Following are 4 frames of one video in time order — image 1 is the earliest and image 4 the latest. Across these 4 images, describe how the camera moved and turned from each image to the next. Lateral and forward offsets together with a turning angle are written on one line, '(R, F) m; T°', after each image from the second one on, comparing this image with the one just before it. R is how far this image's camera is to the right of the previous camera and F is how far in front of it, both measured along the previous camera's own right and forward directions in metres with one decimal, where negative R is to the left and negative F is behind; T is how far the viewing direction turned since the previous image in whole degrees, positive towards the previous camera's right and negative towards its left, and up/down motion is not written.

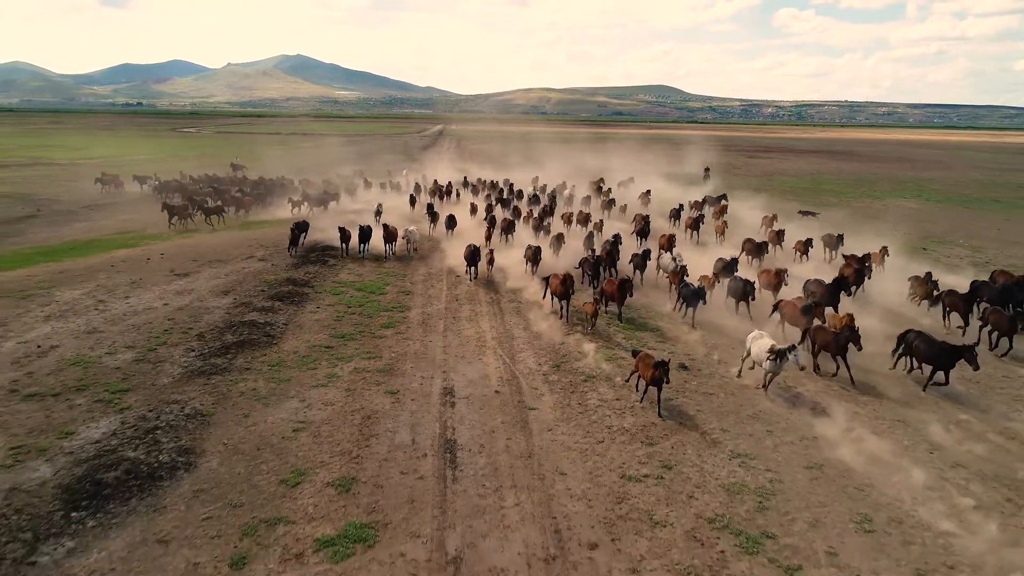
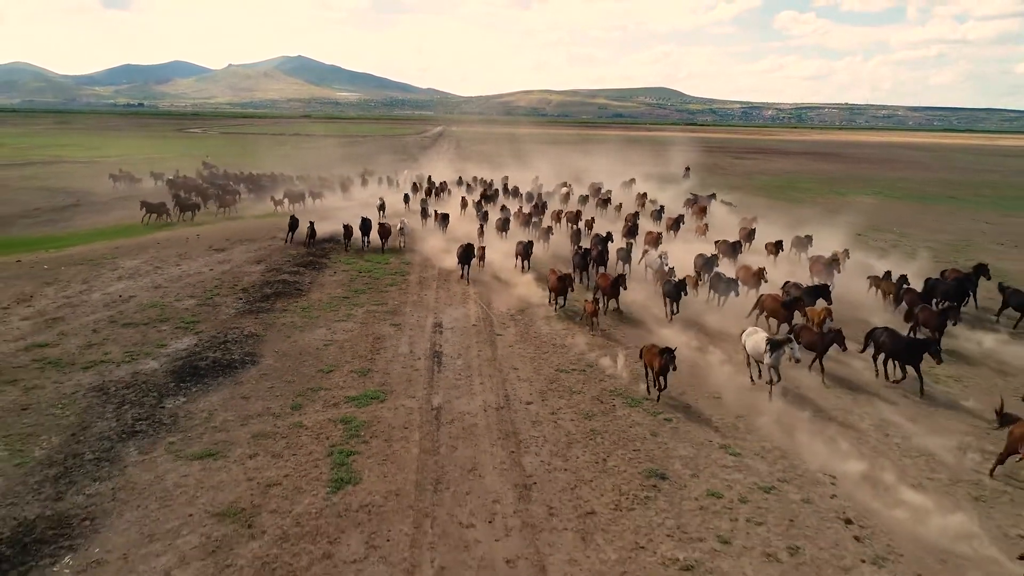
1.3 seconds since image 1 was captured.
(+0.6, -4.2) m; 0°
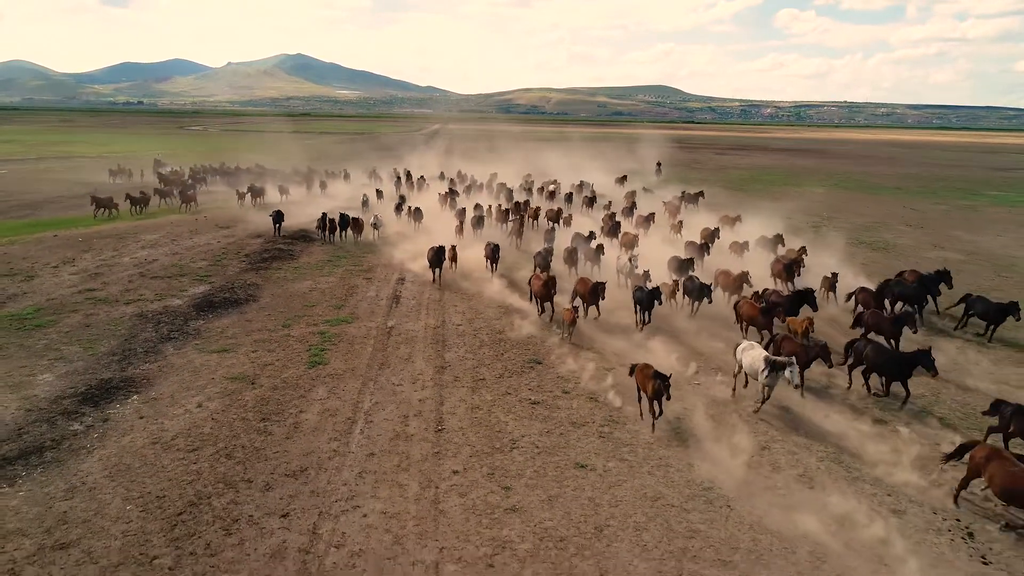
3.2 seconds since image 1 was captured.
(+1.4, -4.3) m; 0°
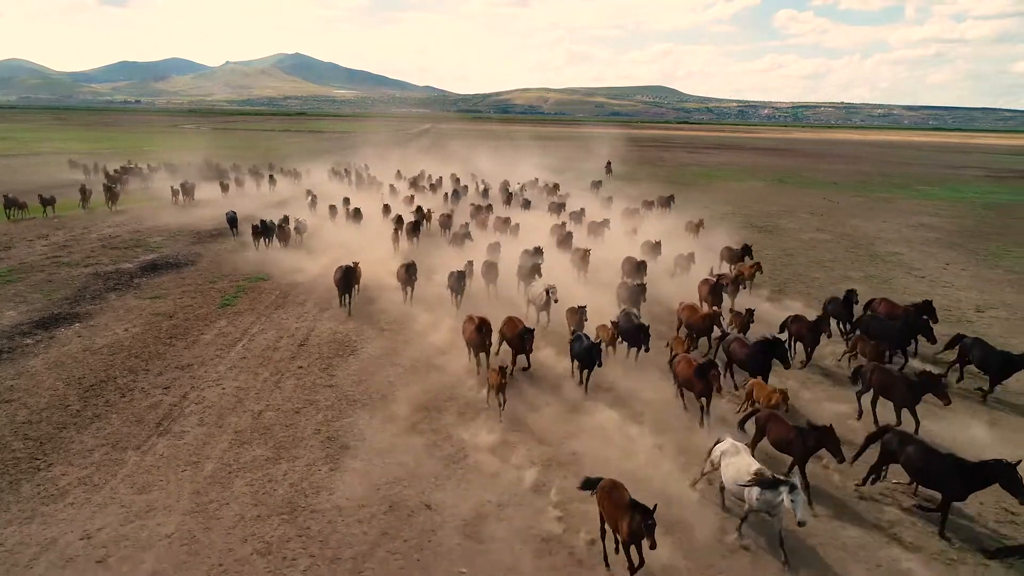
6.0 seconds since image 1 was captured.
(+3.0, -3.6) m; 0°
